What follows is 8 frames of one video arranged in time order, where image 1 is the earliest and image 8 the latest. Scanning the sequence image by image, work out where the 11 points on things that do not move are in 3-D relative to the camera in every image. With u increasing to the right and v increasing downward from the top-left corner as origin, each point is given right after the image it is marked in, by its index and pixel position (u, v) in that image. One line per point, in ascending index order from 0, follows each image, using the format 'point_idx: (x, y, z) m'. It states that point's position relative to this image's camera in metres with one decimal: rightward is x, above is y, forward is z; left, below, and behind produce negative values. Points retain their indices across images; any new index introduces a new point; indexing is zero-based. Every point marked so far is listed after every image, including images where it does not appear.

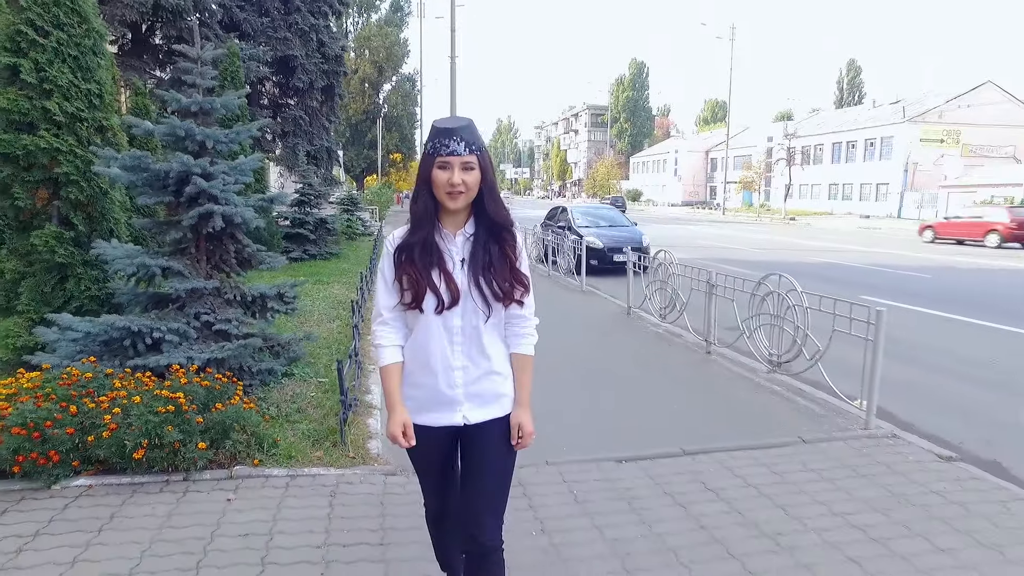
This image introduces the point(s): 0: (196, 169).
0: (-2.1, +0.8, +4.3) m
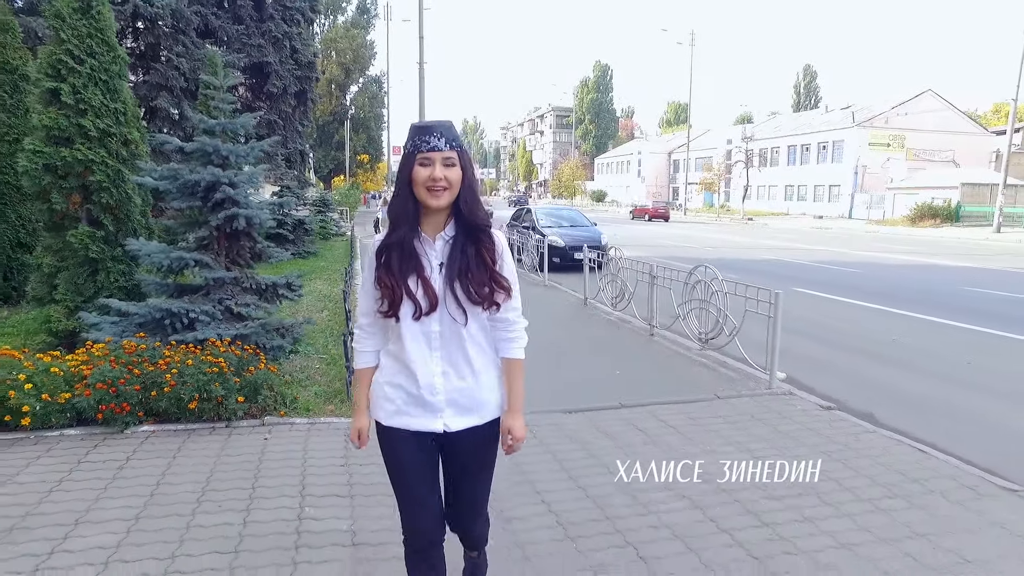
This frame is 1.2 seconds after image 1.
0: (-2.3, +0.9, +5.2) m
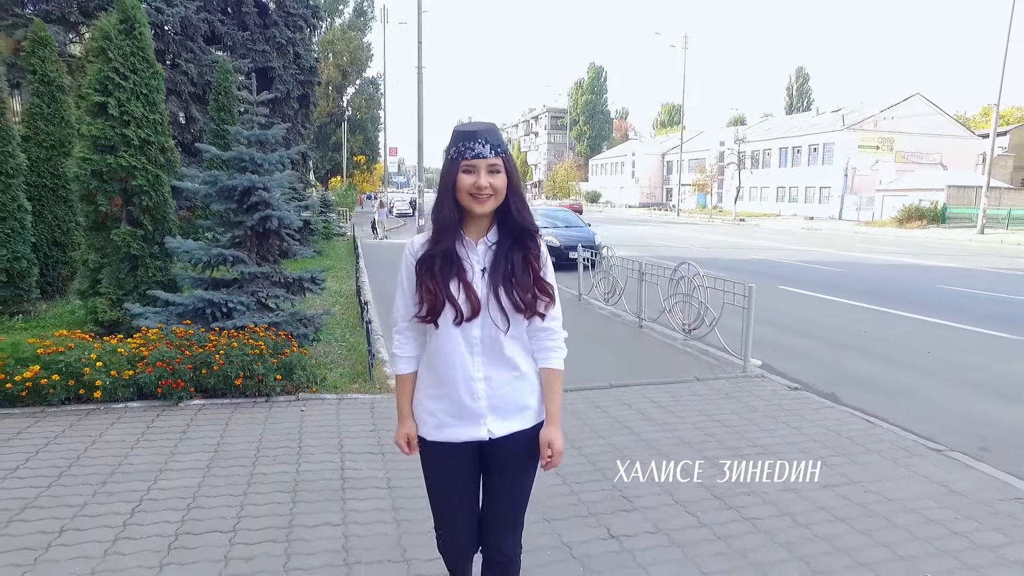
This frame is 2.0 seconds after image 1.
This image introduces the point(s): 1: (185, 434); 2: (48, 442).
0: (-2.3, +1.0, +5.8) m
1: (-2.2, -1.0, +4.2) m
2: (-2.9, -1.0, +3.9) m
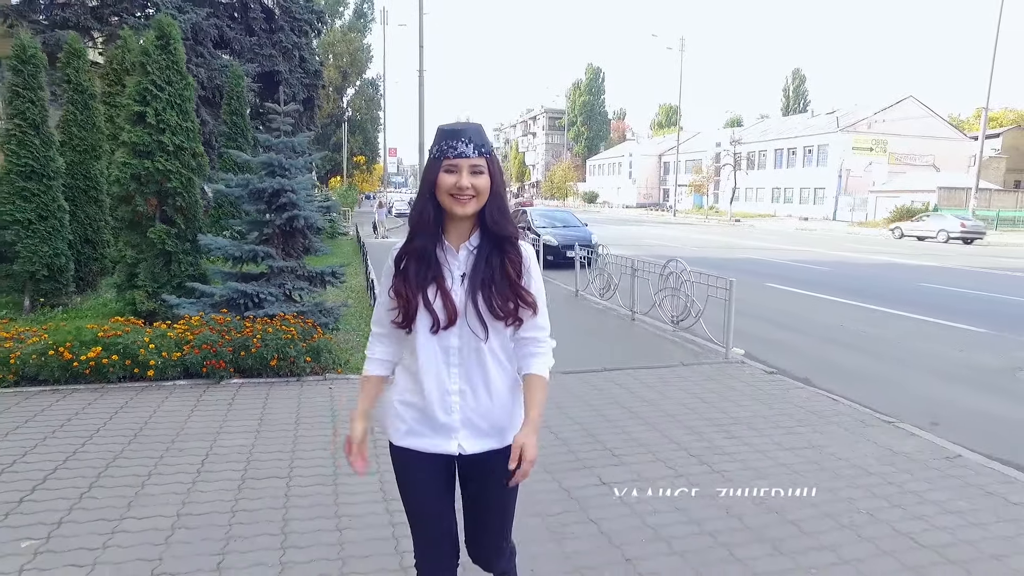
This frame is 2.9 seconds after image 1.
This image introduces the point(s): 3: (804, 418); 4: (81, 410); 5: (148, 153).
0: (-2.3, +1.0, +6.4) m
1: (-2.1, -0.9, +4.8) m
2: (-2.9, -0.9, +4.5) m
3: (+2.4, -1.0, +5.1) m
4: (-3.1, -0.9, +4.6) m
5: (-4.1, +1.5, +6.9) m
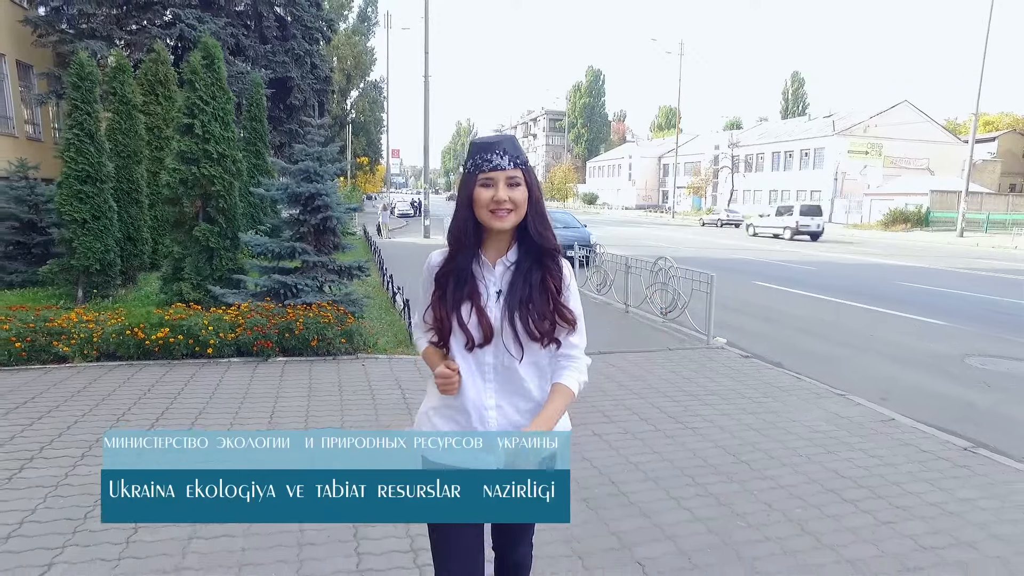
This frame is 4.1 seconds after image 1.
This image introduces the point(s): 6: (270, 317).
0: (-2.2, +1.1, +7.2) m
1: (-2.1, -0.8, +5.7) m
2: (-2.8, -0.8, +5.3) m
3: (+2.5, -1.0, +6.0) m
4: (-3.1, -0.8, +5.4) m
5: (-4.0, +1.6, +7.8) m
6: (-2.4, -0.3, +6.3) m
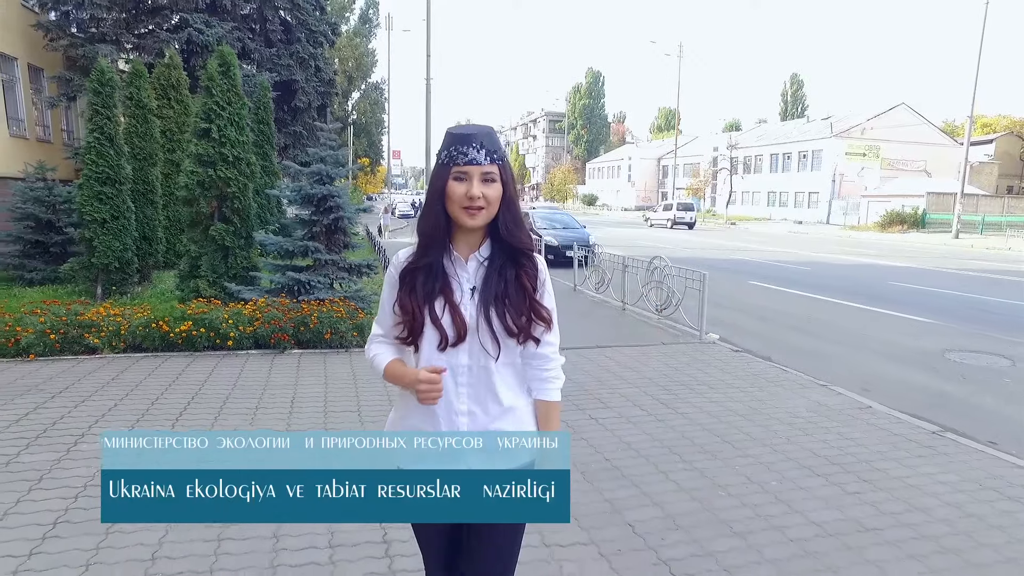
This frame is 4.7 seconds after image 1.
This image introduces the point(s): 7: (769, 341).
0: (-2.2, +1.2, +7.6) m
1: (-2.1, -0.8, +6.0) m
2: (-2.8, -0.8, +5.7) m
3: (+2.5, -0.9, +6.3) m
4: (-3.1, -0.8, +5.8) m
5: (-4.0, +1.6, +8.2) m
6: (-2.4, -0.2, +6.6) m
7: (+3.6, -0.8, +8.8) m
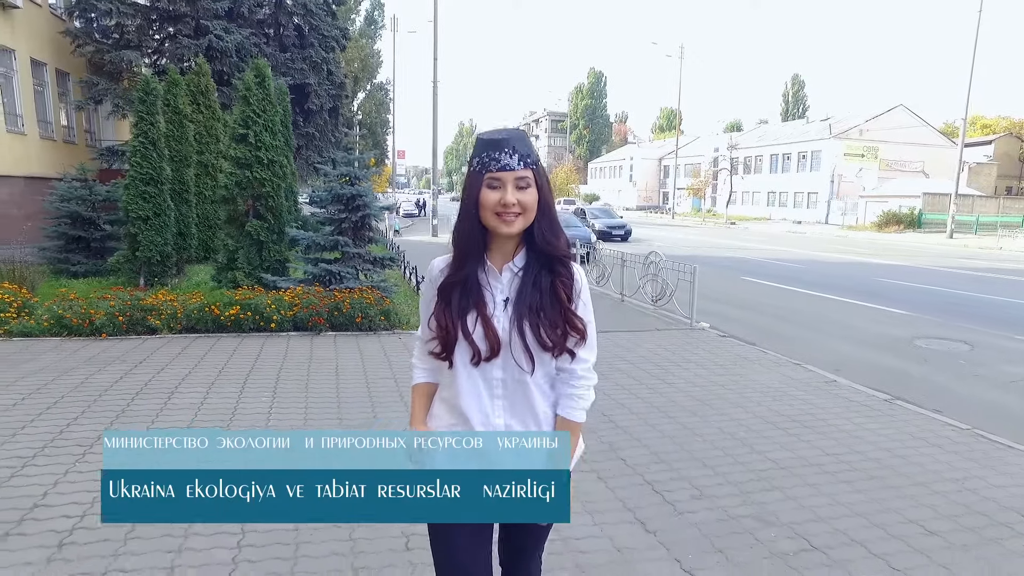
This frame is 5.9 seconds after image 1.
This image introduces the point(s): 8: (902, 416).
0: (-2.1, +1.3, +8.4) m
1: (-1.9, -0.6, +6.9) m
2: (-2.7, -0.7, +6.5) m
3: (+2.6, -0.8, +7.2) m
4: (-2.9, -0.6, +6.6) m
5: (-3.8, +1.8, +9.0) m
6: (-2.3, -0.1, +7.5) m
7: (+3.7, -0.6, +9.6) m
8: (+3.3, -1.1, +5.3) m
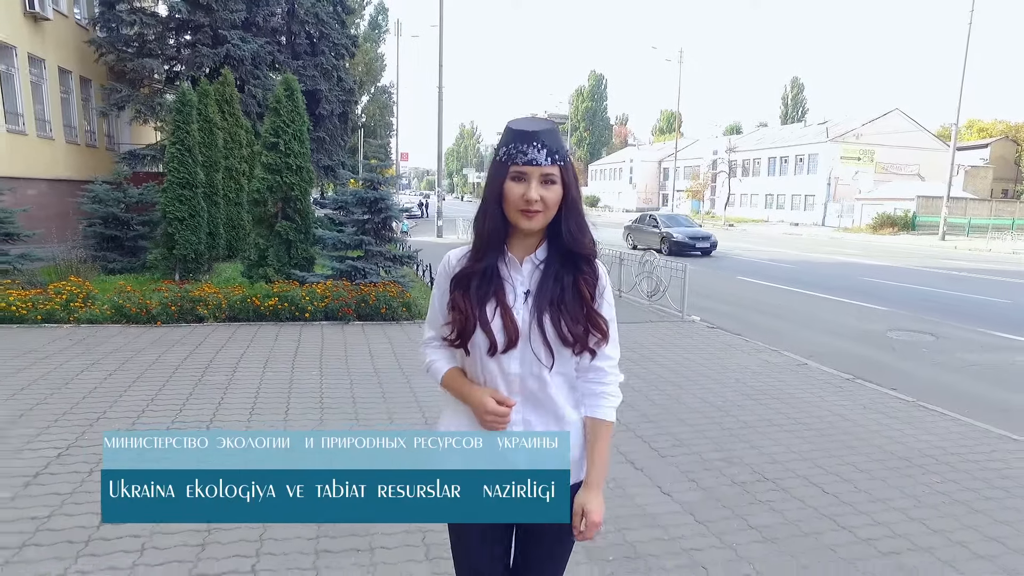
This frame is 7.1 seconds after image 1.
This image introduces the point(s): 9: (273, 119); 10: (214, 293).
0: (-1.9, +1.4, +9.3) m
1: (-1.8, -0.6, +7.7) m
2: (-2.6, -0.6, +7.4) m
3: (+2.7, -0.8, +8.0) m
4: (-2.8, -0.6, +7.4) m
5: (-3.7, +1.8, +9.8) m
6: (-2.2, 0.0, +8.3) m
7: (+3.8, -0.6, +10.4) m
8: (+3.4, -1.0, +6.1) m
9: (-3.7, +2.6, +9.7) m
10: (-3.8, -0.1, +7.9) m
